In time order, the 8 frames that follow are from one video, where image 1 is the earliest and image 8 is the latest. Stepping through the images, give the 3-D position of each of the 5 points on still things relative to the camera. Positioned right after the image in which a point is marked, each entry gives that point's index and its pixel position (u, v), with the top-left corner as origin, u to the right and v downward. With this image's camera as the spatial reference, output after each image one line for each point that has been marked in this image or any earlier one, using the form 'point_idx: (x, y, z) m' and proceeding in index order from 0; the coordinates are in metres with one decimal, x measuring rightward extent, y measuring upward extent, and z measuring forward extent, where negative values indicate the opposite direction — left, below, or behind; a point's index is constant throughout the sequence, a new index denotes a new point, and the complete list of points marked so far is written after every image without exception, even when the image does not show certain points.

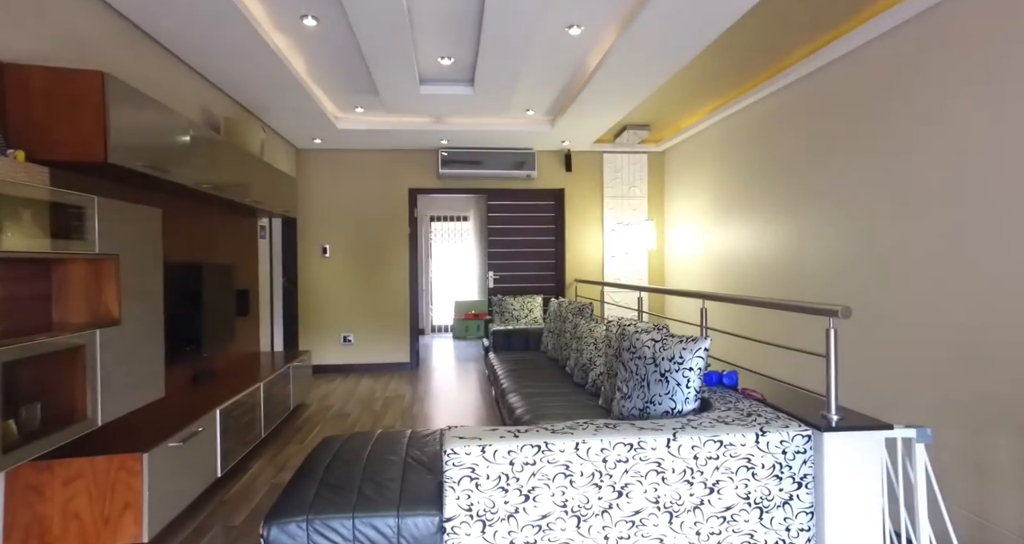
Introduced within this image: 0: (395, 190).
0: (-1.4, +1.0, +5.5) m
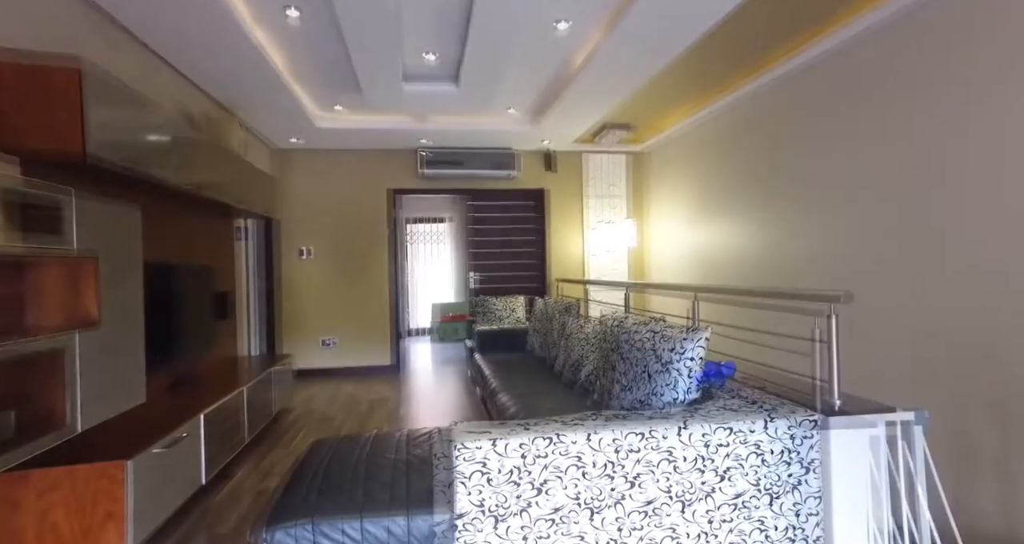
0: (-1.6, +1.0, +5.4) m
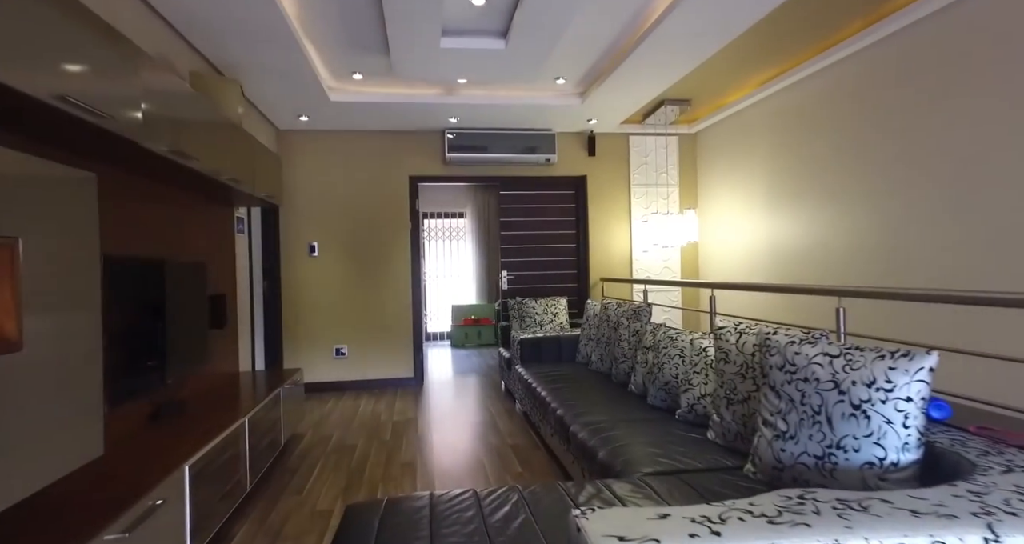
0: (-1.2, +1.0, +4.7) m
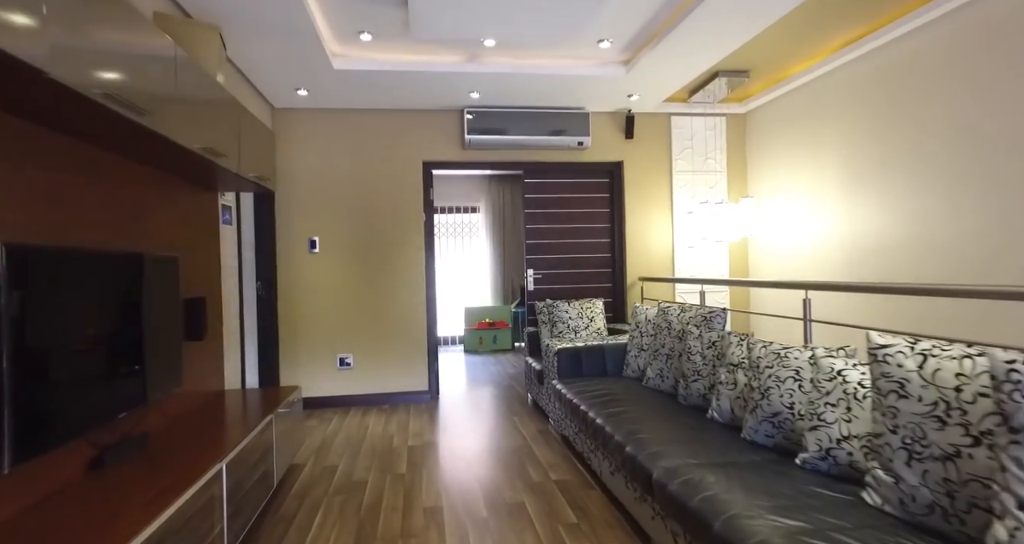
0: (-1.0, +1.0, +4.2) m
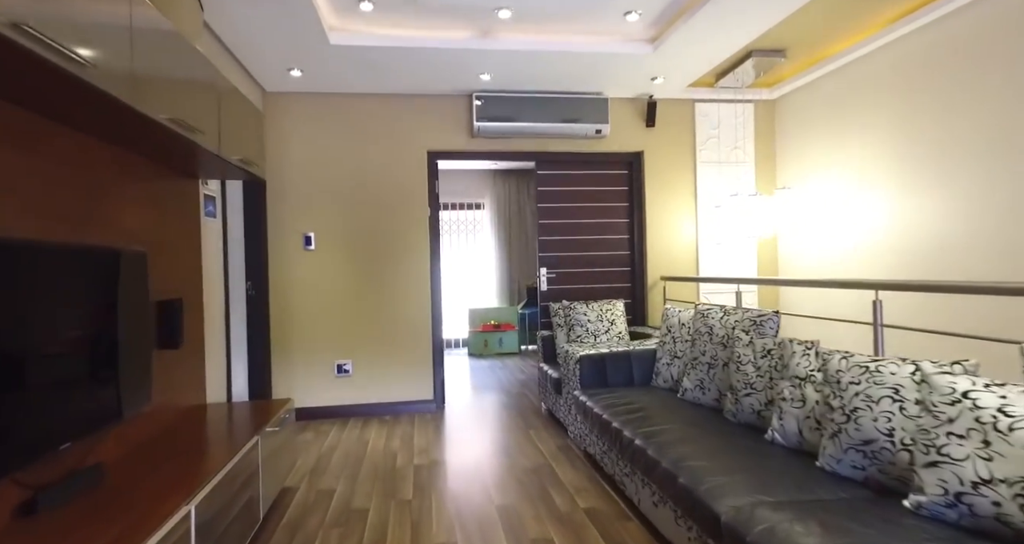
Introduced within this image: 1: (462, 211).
0: (-0.9, +1.0, +3.9) m
1: (-0.8, +0.9, +6.9) m
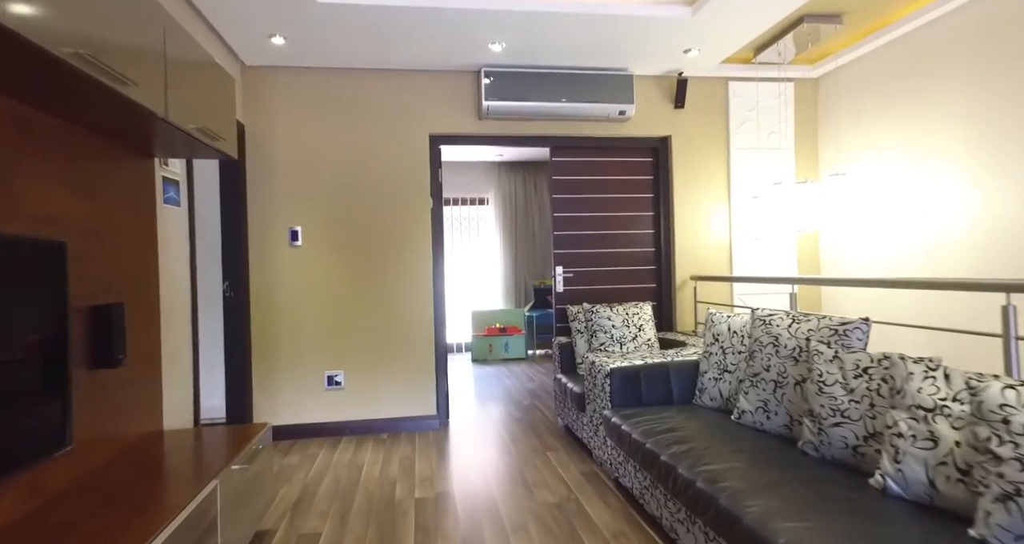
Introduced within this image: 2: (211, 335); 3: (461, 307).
0: (-0.8, +1.0, +3.4) m
1: (-0.7, +0.9, +6.5) m
2: (-2.2, -0.5, +3.4) m
3: (-0.7, -0.5, +6.5) m
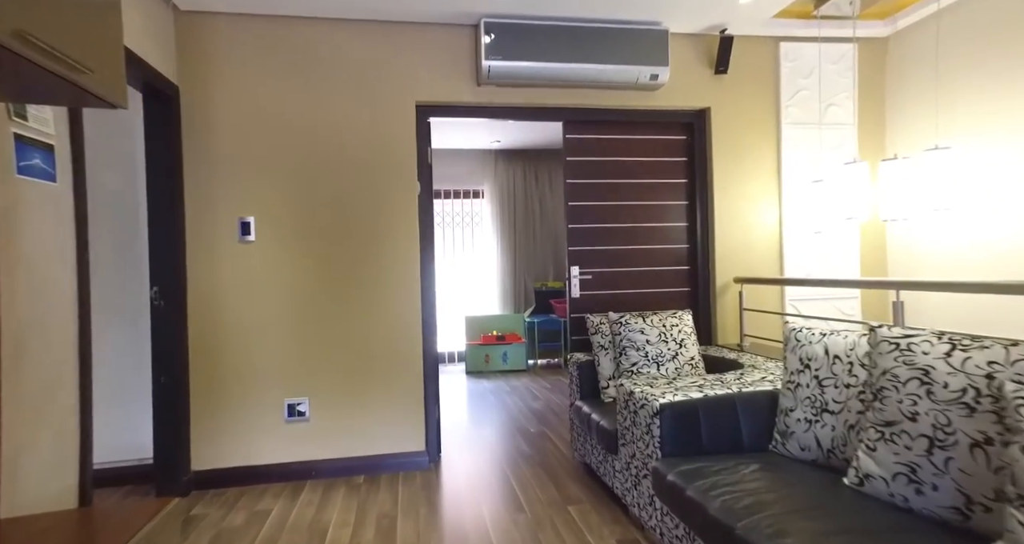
0: (-0.7, +1.0, +2.8) m
1: (-0.7, +0.9, +5.8) m
2: (-2.2, -0.5, +2.6) m
3: (-0.7, -0.5, +5.8) m
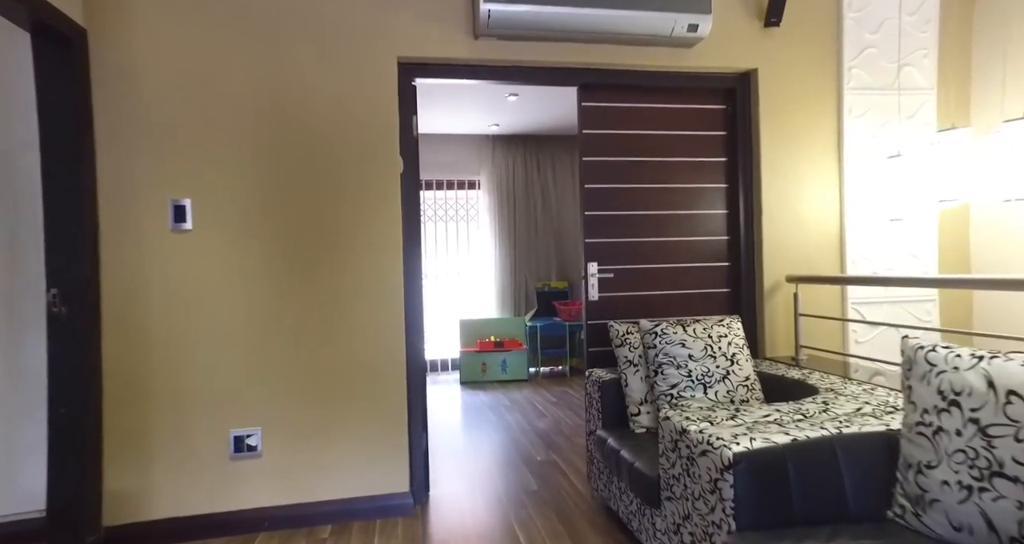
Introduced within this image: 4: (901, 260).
0: (-0.7, +1.0, +2.2) m
1: (-0.7, +0.9, +5.2) m
2: (-2.2, -0.5, +2.1) m
3: (-0.7, -0.5, +5.2) m
4: (+2.1, +0.1, +2.5) m
